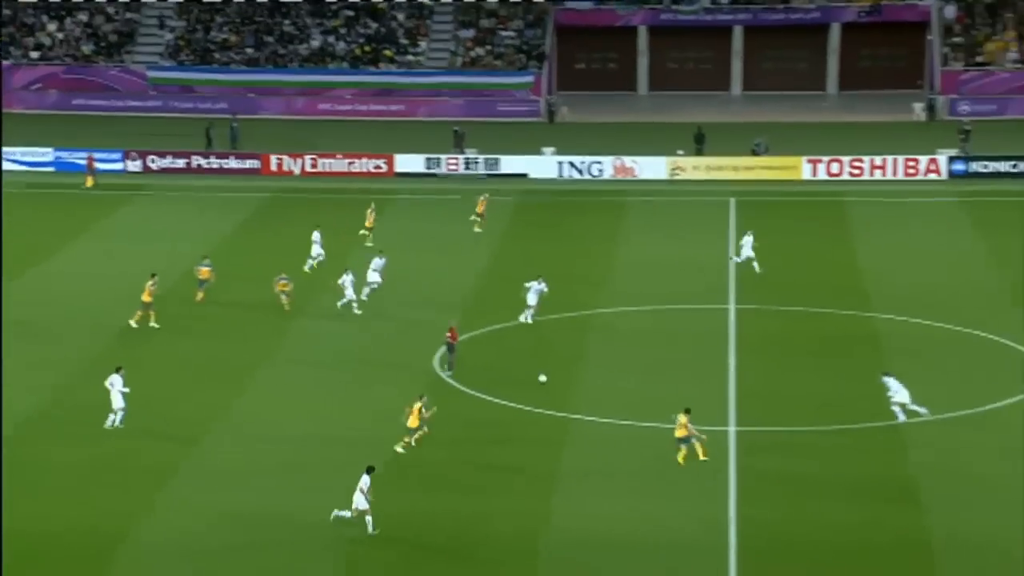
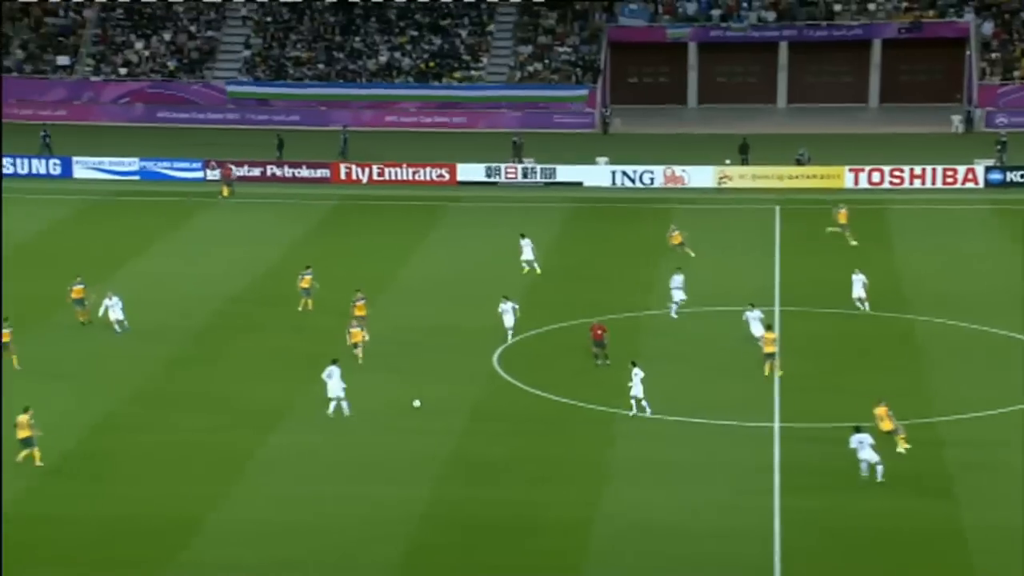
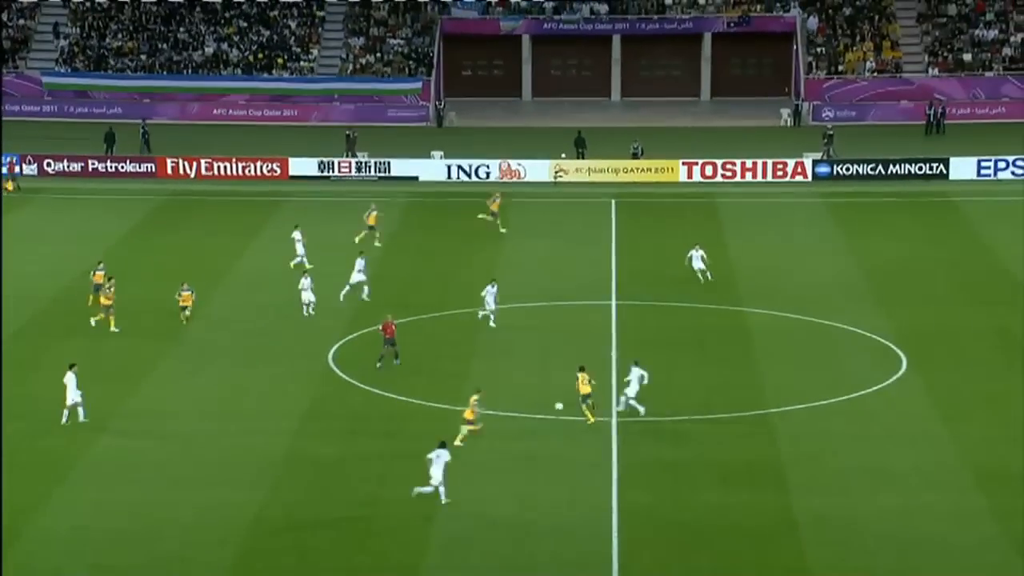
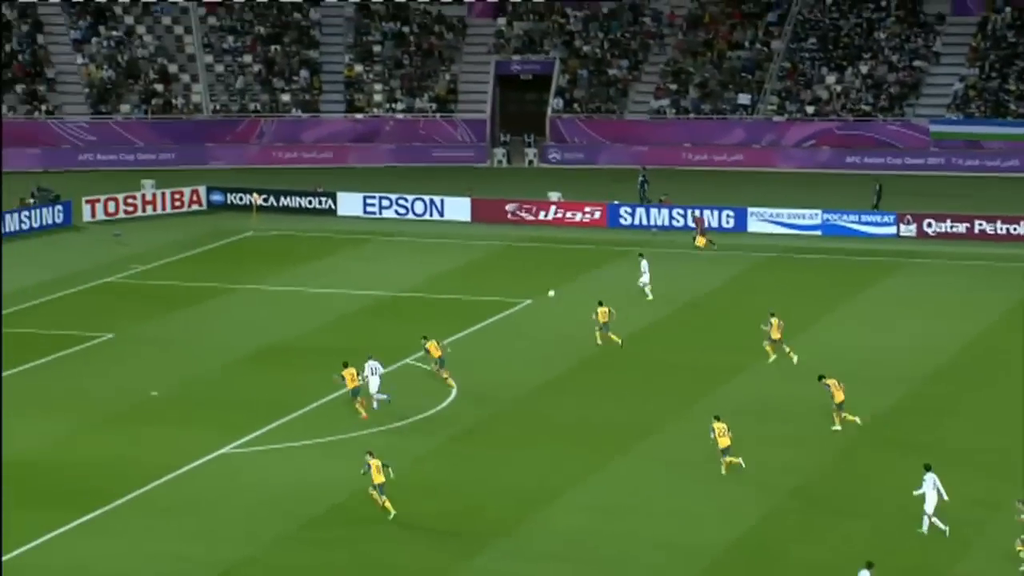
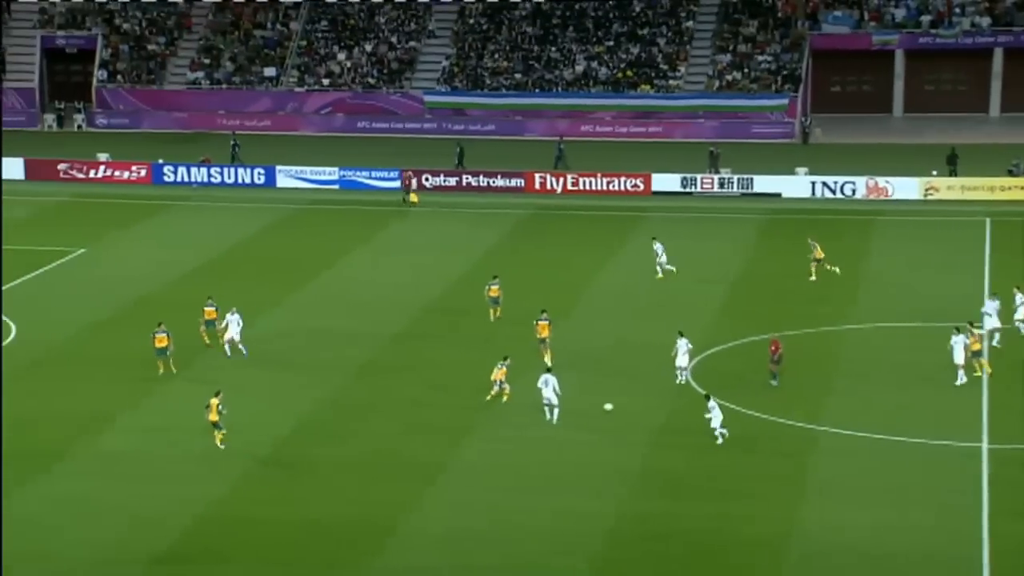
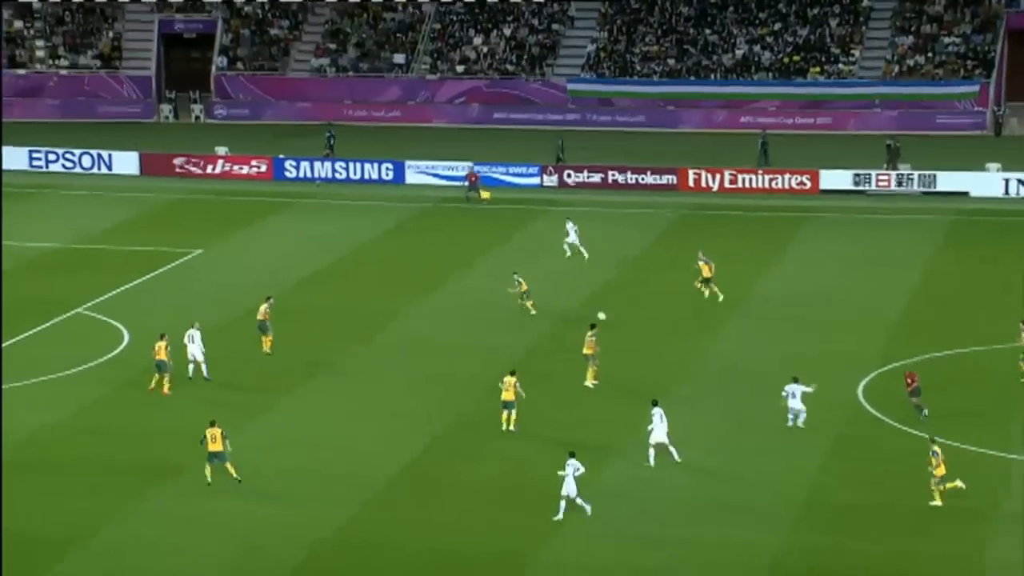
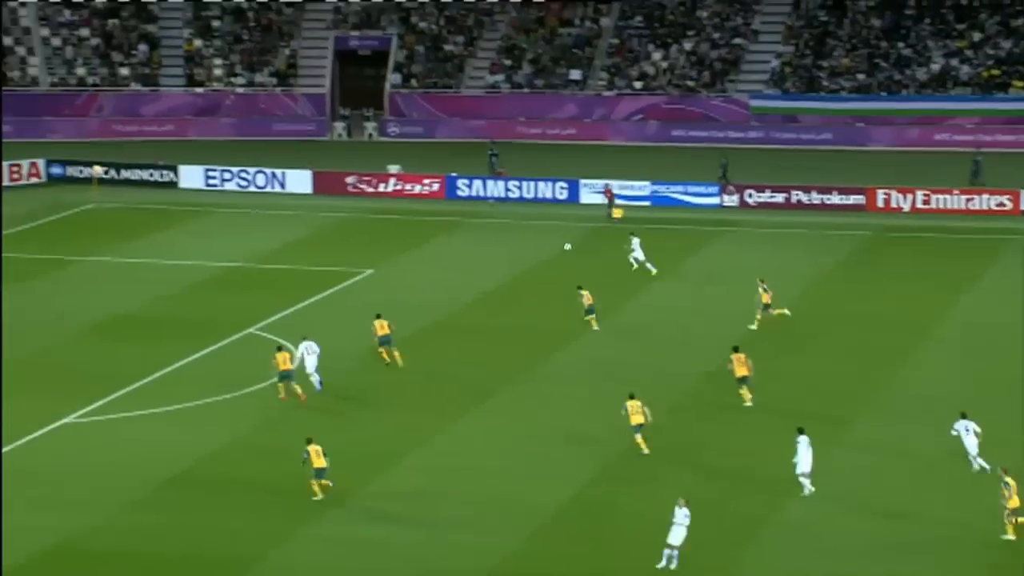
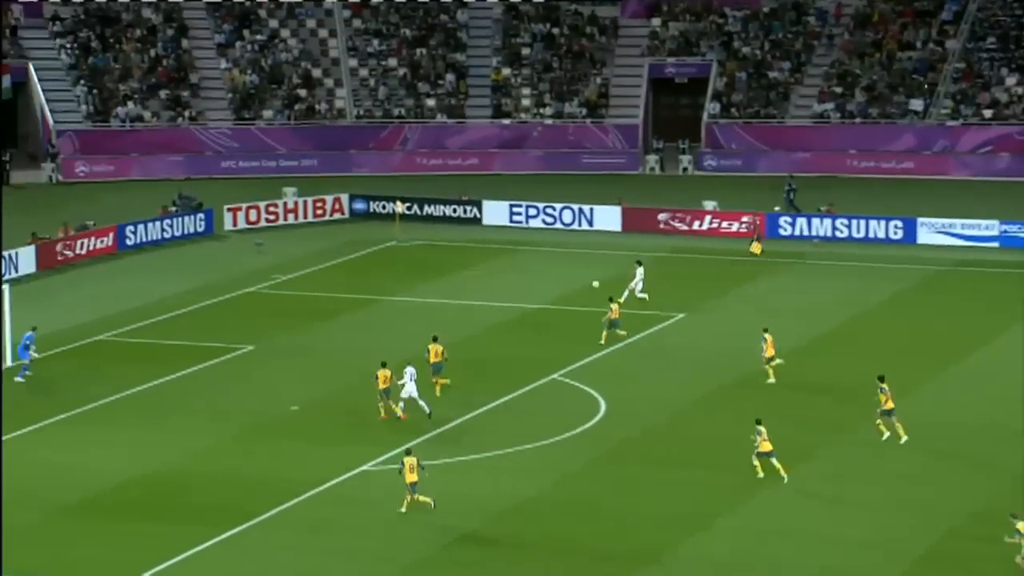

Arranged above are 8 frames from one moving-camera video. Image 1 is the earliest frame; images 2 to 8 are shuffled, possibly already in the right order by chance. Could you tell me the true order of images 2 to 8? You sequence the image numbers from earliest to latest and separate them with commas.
3, 2, 5, 6, 7, 4, 8
